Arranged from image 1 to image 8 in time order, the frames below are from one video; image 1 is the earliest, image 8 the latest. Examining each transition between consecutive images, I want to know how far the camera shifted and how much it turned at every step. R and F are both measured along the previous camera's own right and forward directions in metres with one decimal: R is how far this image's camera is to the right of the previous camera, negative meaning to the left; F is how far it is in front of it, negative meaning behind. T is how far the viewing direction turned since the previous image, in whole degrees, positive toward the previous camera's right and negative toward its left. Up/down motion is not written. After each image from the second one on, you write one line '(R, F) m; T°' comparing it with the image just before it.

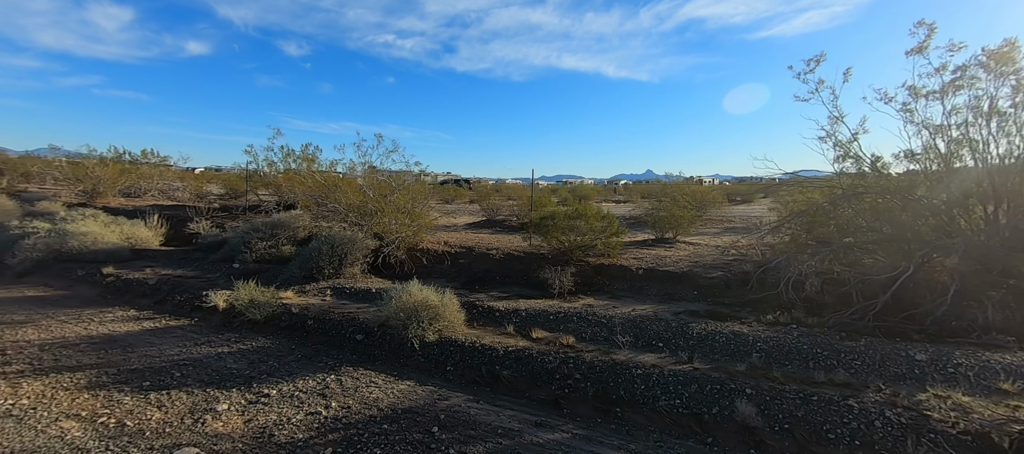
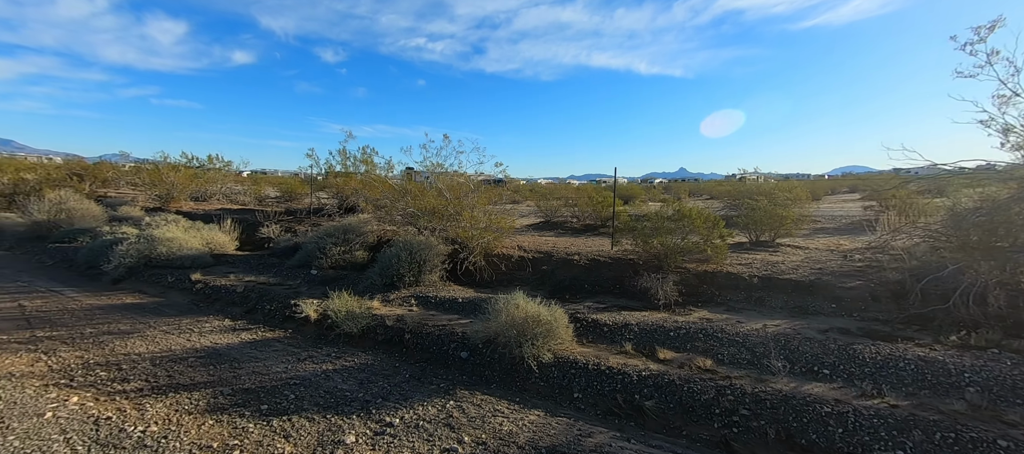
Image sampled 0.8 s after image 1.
(-0.9, +0.4) m; -5°
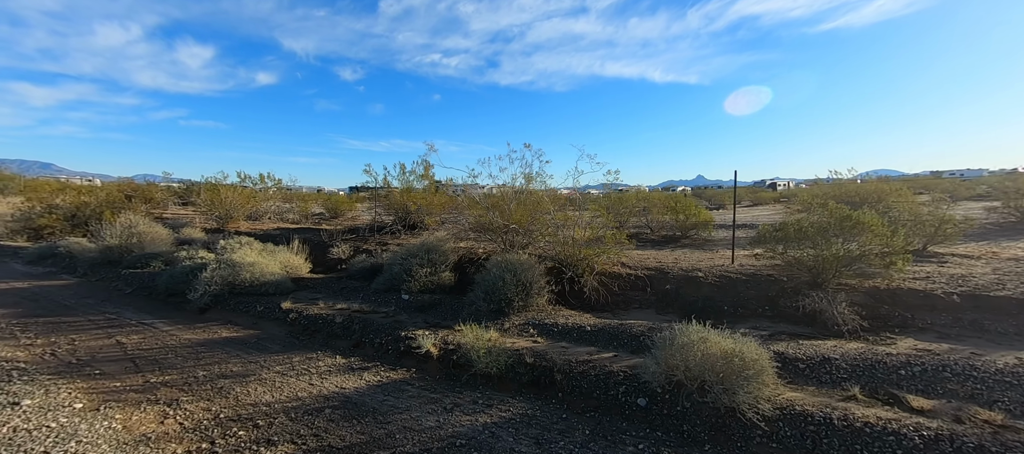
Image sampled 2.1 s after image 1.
(-1.5, +0.7) m; -3°
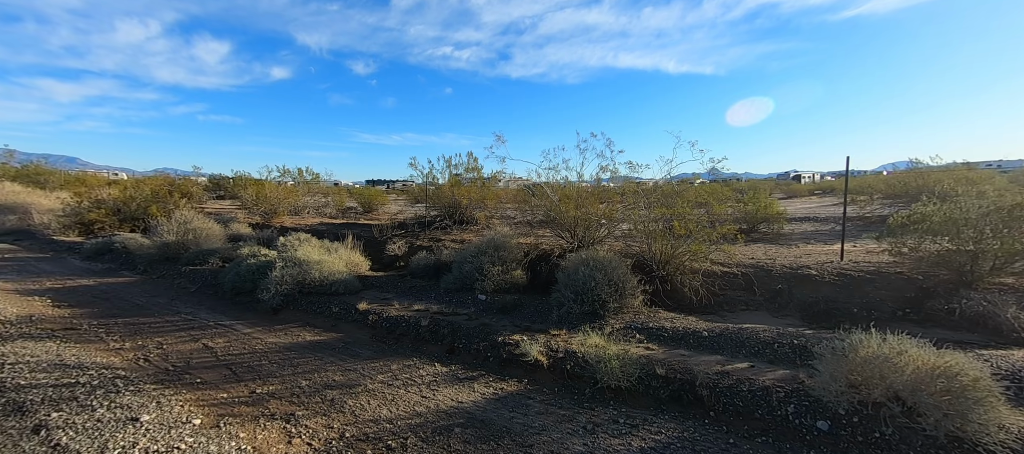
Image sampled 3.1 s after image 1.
(-1.2, +0.4) m; -2°
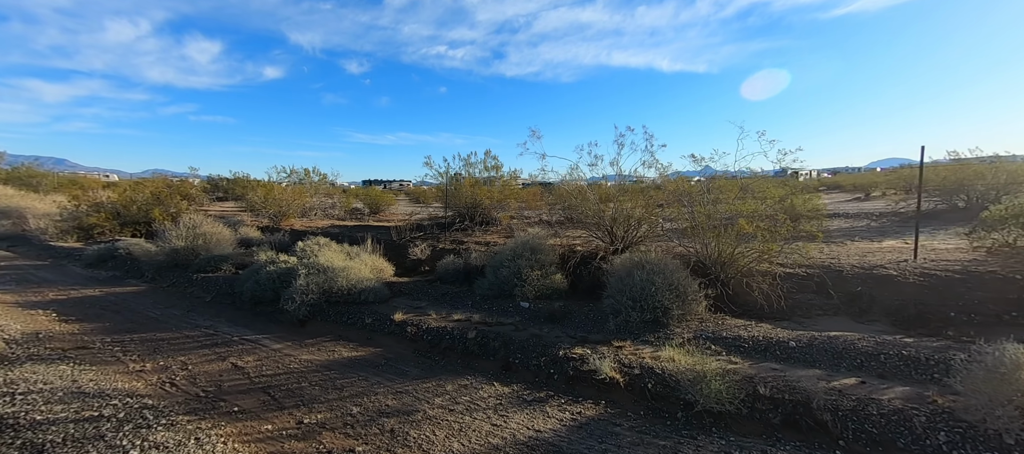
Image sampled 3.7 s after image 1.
(-0.8, +0.5) m; 0°
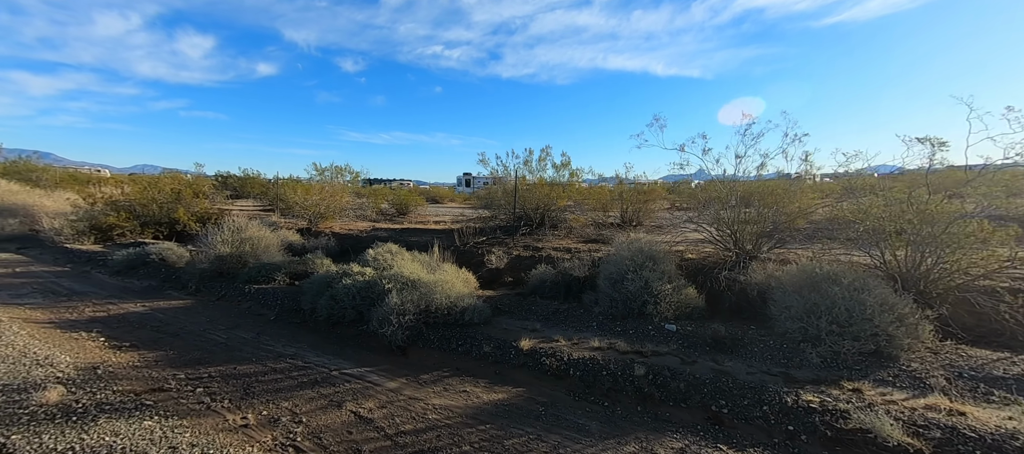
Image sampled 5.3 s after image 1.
(-2.0, +1.2) m; 0°
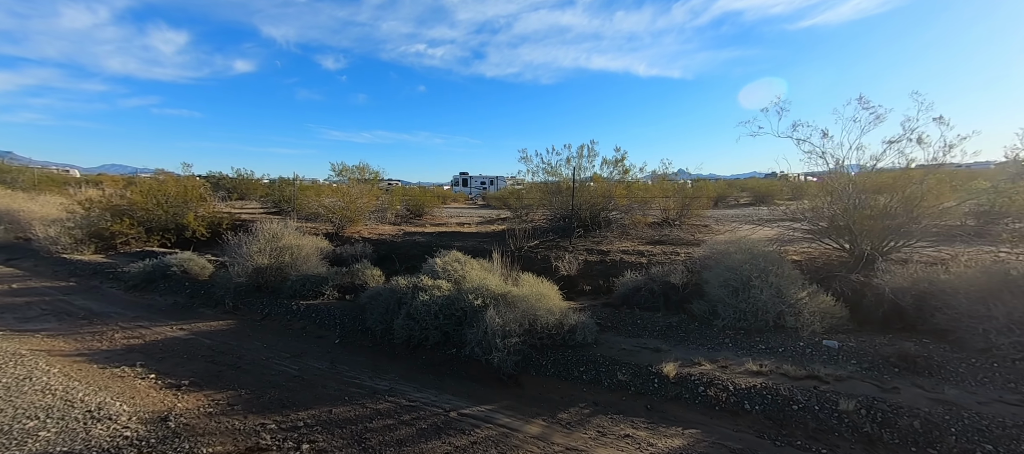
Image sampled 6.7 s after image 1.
(-1.7, +0.9) m; +1°
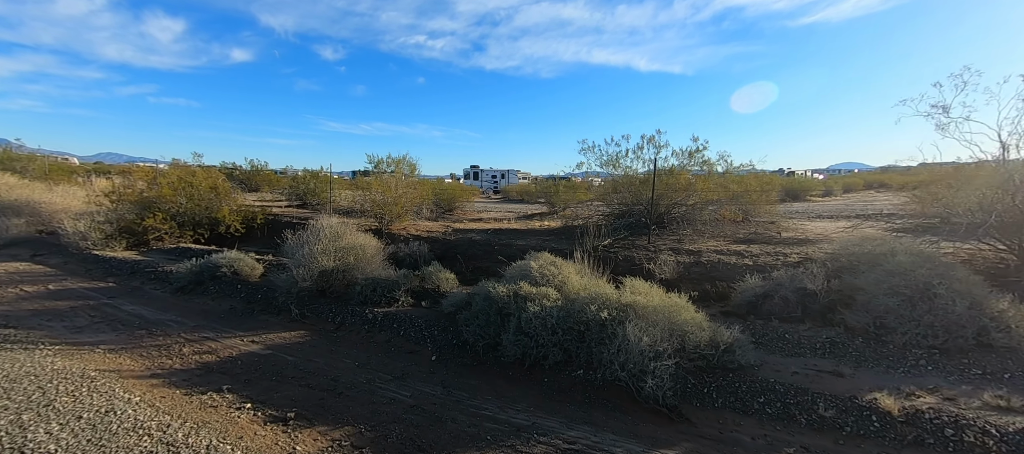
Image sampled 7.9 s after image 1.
(-1.6, +0.9) m; -1°
